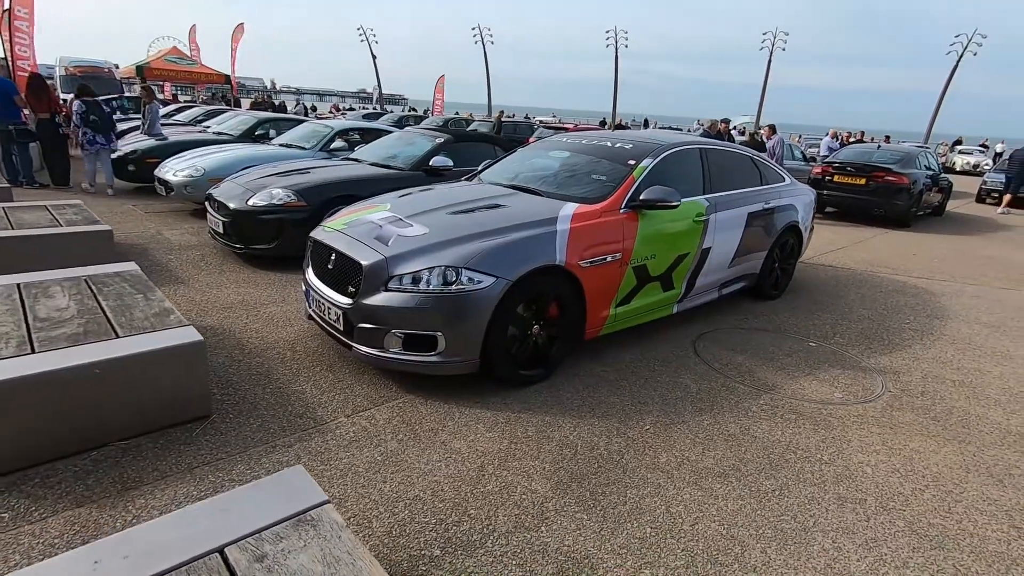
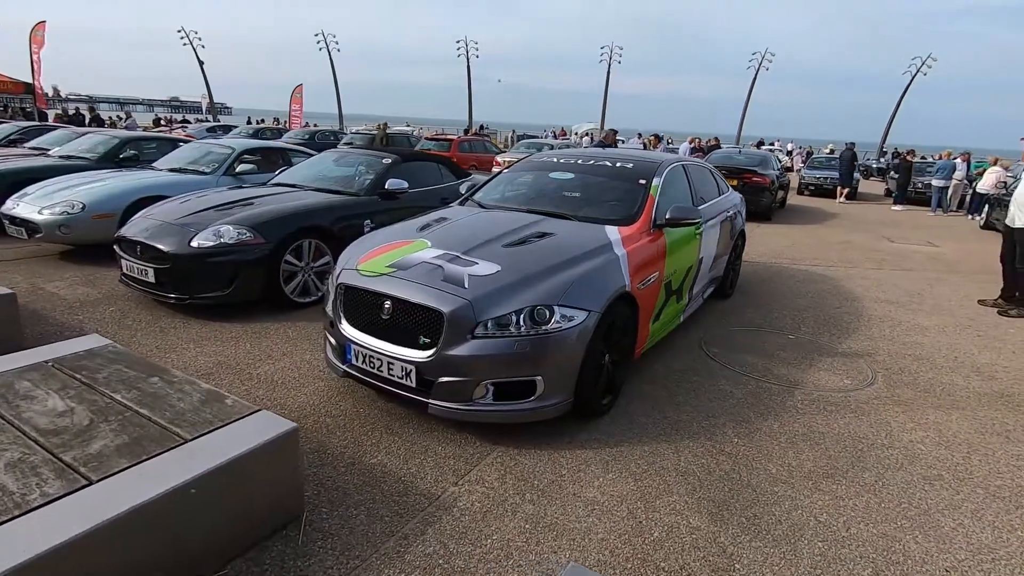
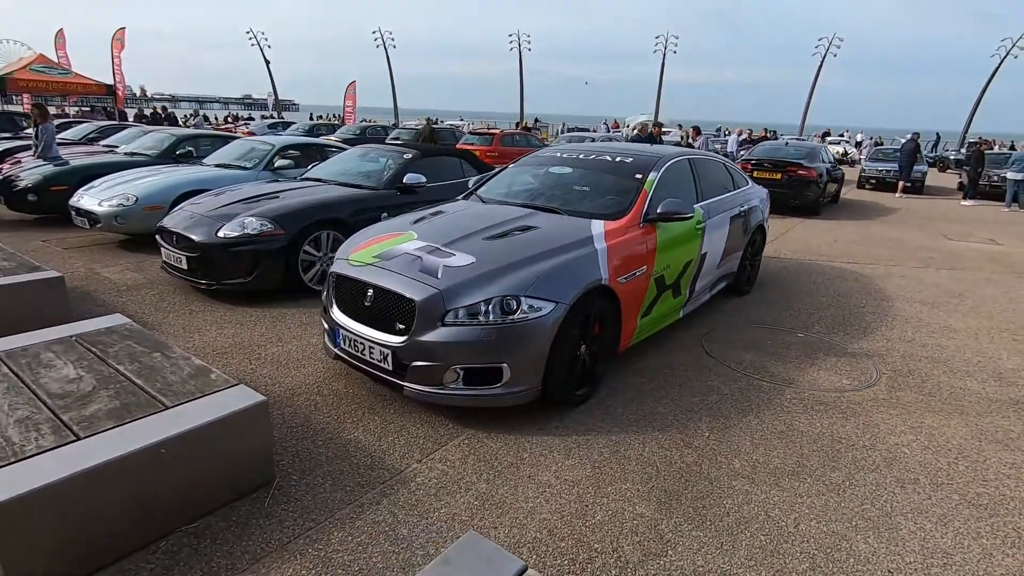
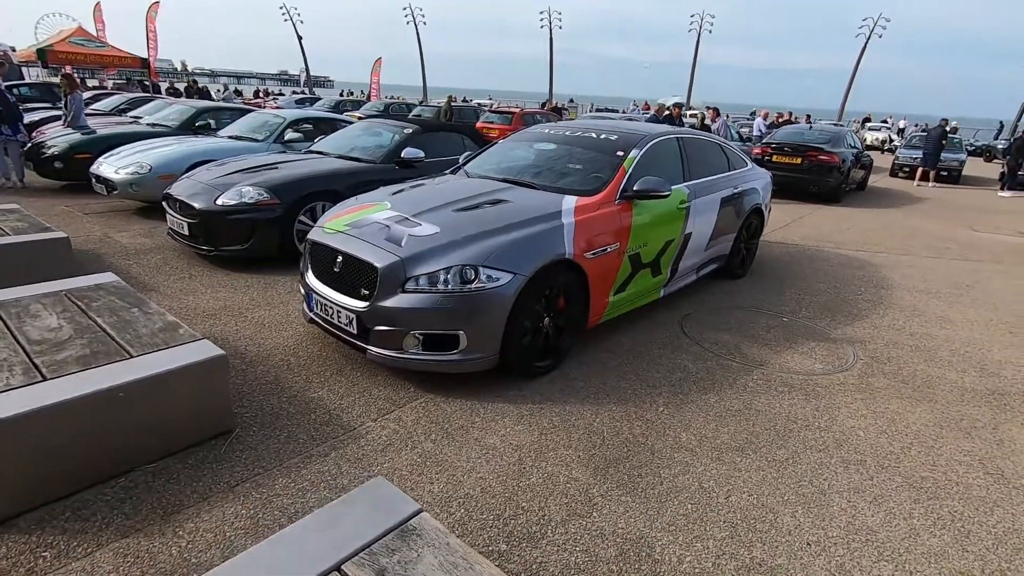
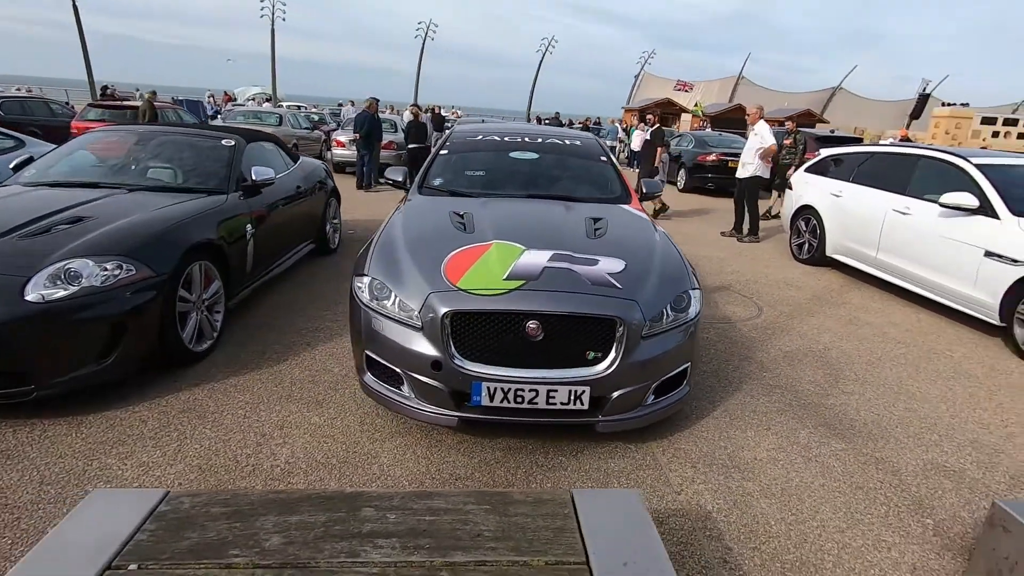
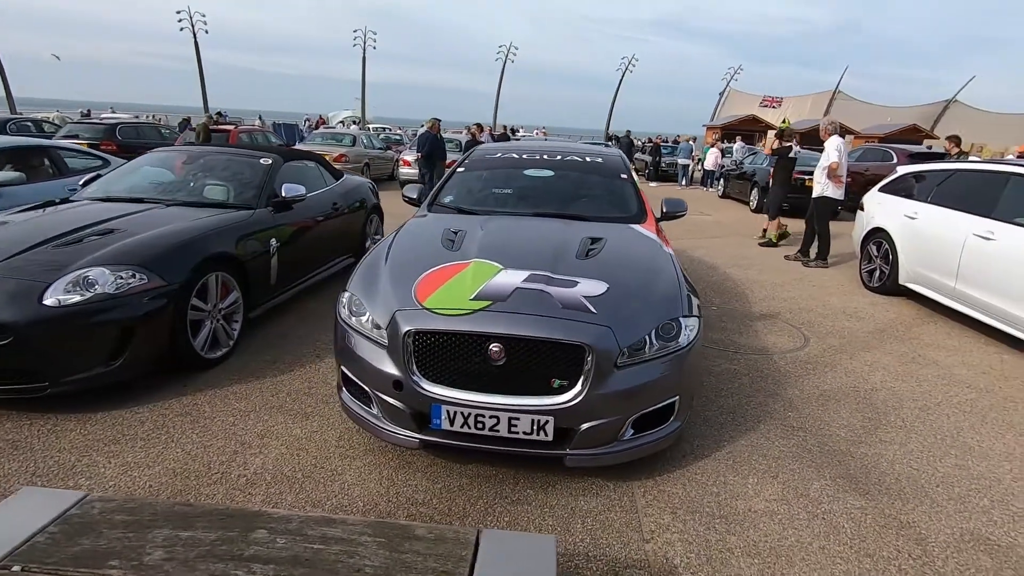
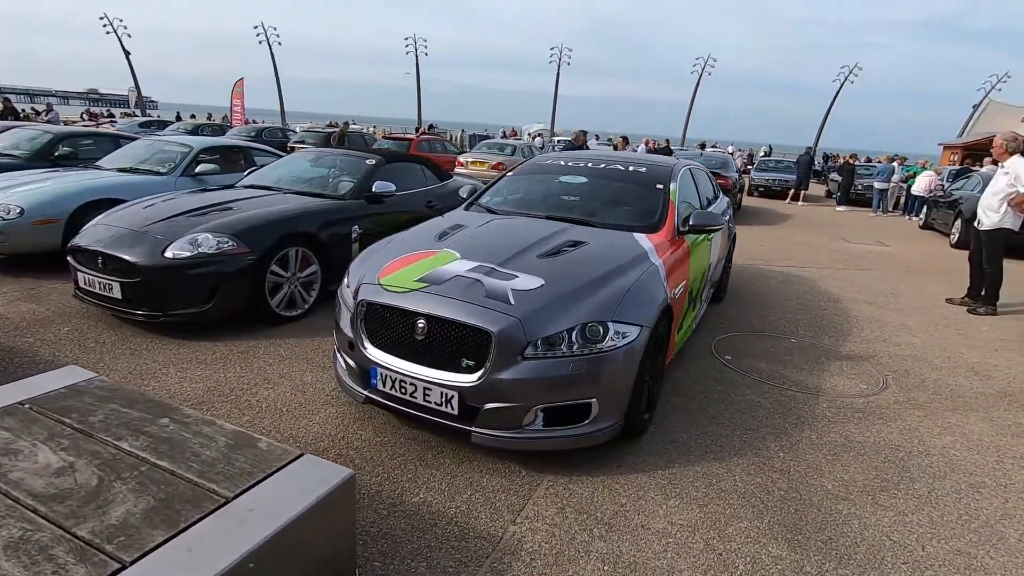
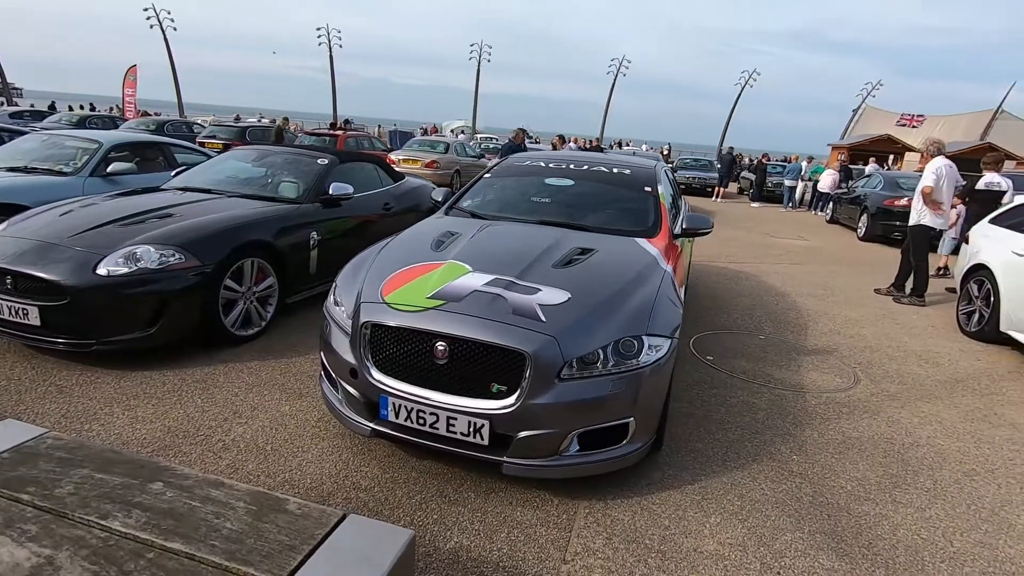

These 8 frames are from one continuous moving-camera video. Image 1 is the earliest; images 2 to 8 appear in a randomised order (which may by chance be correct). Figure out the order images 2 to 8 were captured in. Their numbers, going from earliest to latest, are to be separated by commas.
4, 3, 2, 7, 8, 6, 5
